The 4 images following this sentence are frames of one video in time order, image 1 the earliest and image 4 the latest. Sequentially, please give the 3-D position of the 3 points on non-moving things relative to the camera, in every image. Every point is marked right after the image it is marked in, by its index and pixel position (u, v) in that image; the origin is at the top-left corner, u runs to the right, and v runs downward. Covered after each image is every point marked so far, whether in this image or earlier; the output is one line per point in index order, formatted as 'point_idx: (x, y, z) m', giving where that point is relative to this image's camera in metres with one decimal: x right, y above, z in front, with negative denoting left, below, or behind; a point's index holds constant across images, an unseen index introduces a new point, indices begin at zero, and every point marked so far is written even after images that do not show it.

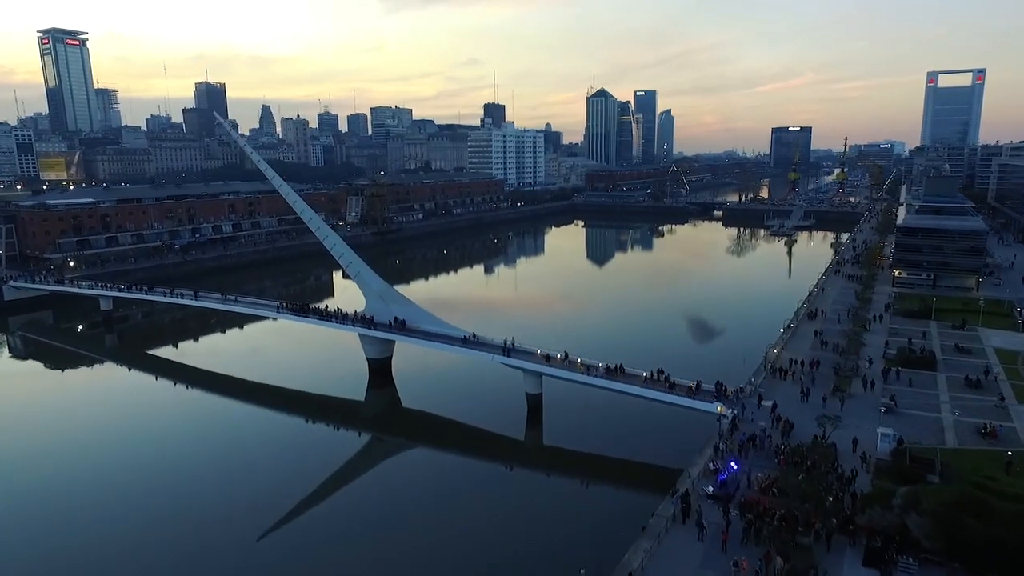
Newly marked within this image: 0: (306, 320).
0: (-5.7, -0.9, +17.5) m
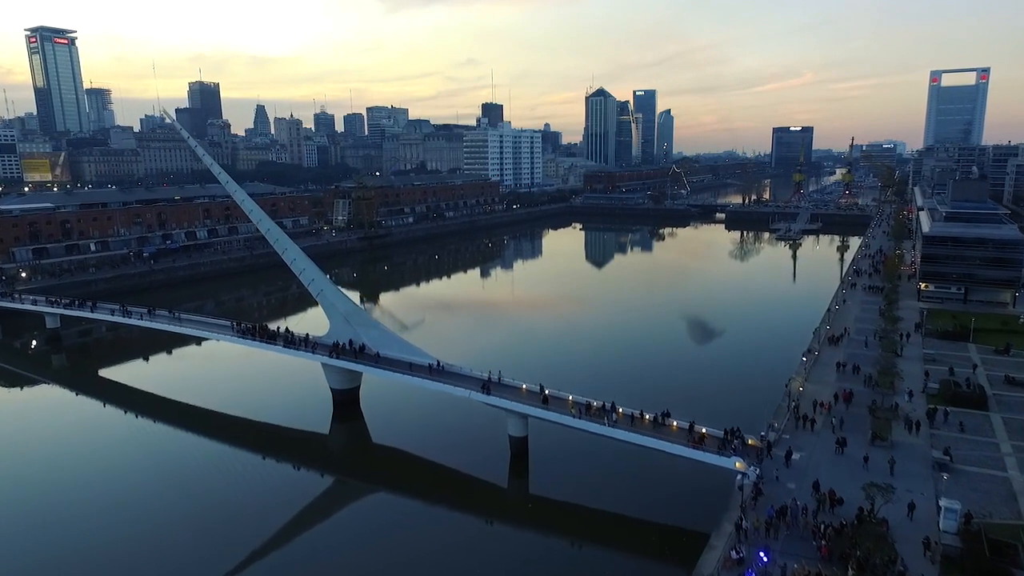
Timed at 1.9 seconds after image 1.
0: (-6.1, -1.4, +15.4) m
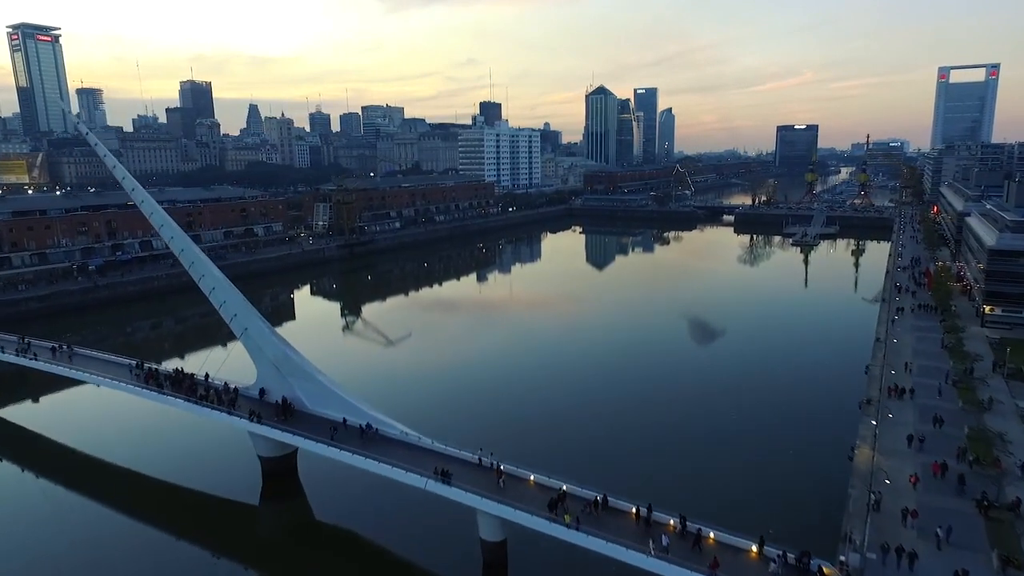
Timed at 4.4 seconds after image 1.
0: (-6.5, -2.1, +12.0) m
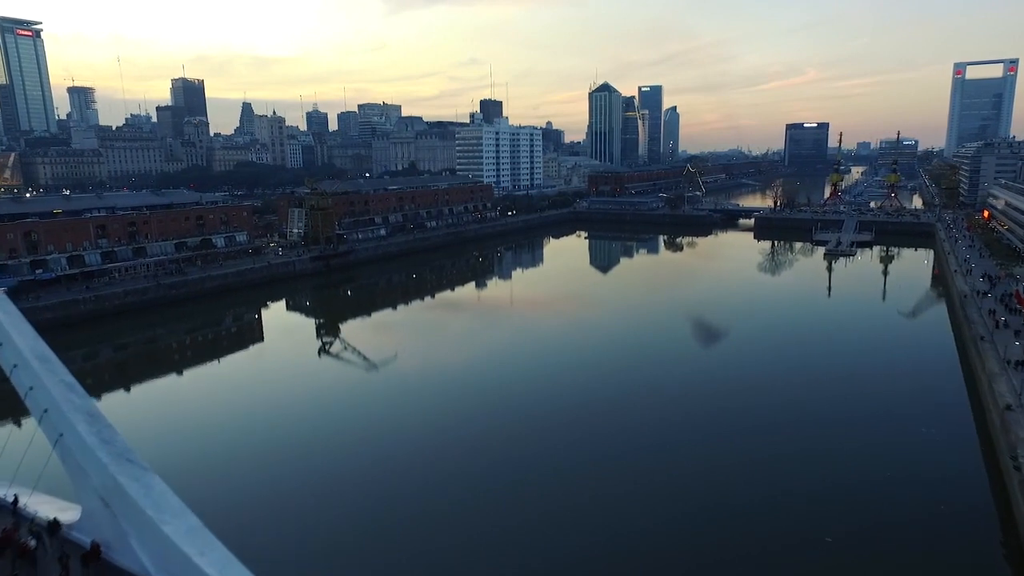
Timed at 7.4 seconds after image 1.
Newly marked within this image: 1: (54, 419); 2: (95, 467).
0: (-6.7, -3.1, +7.3) m
1: (-5.5, -1.5, +7.6) m
2: (-4.7, -2.0, +7.1) m
